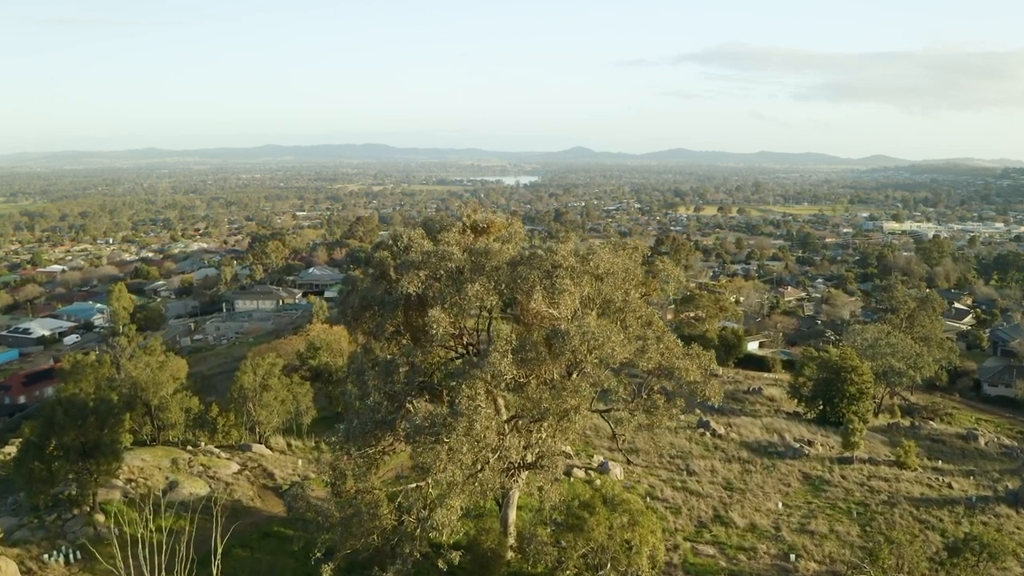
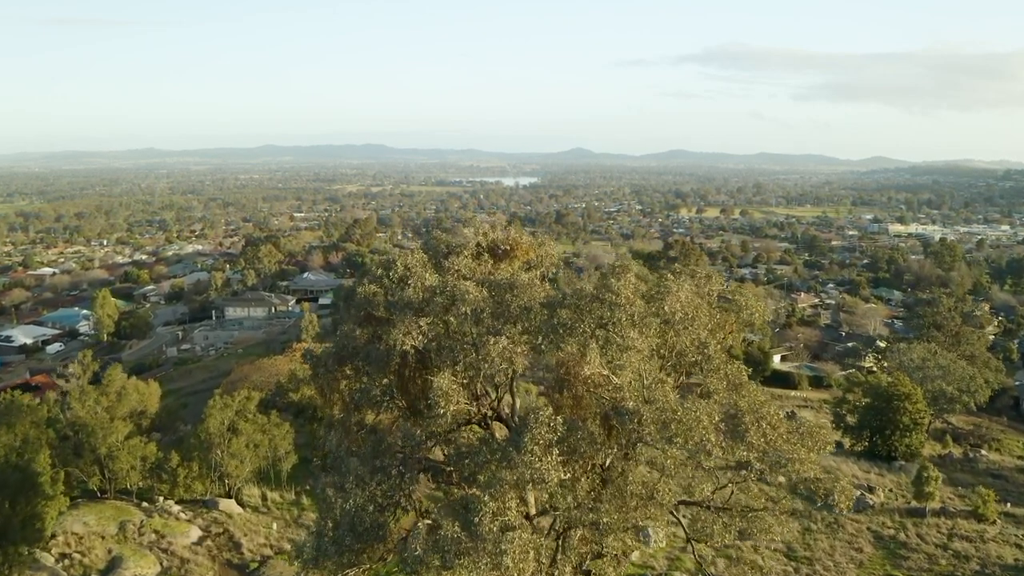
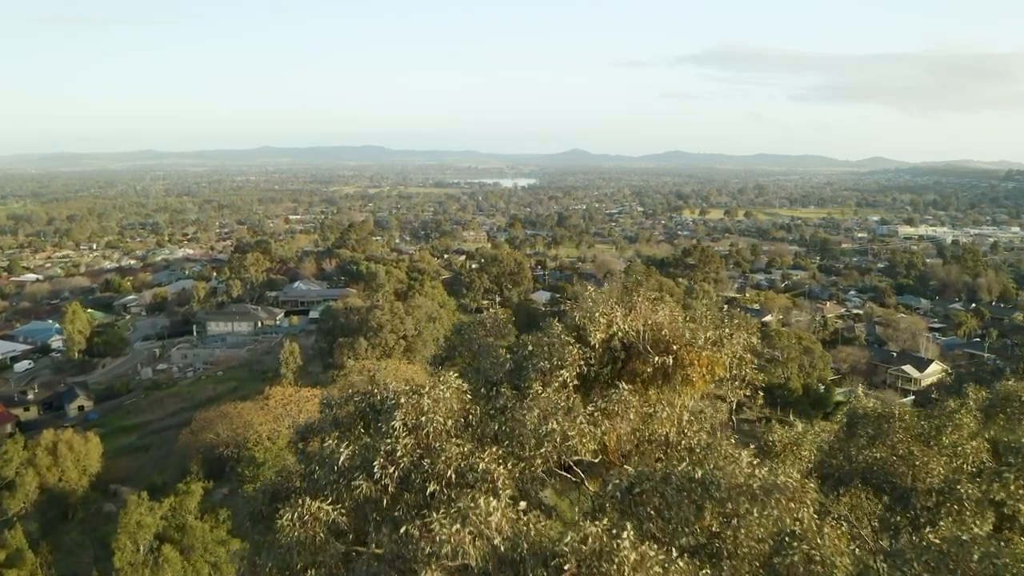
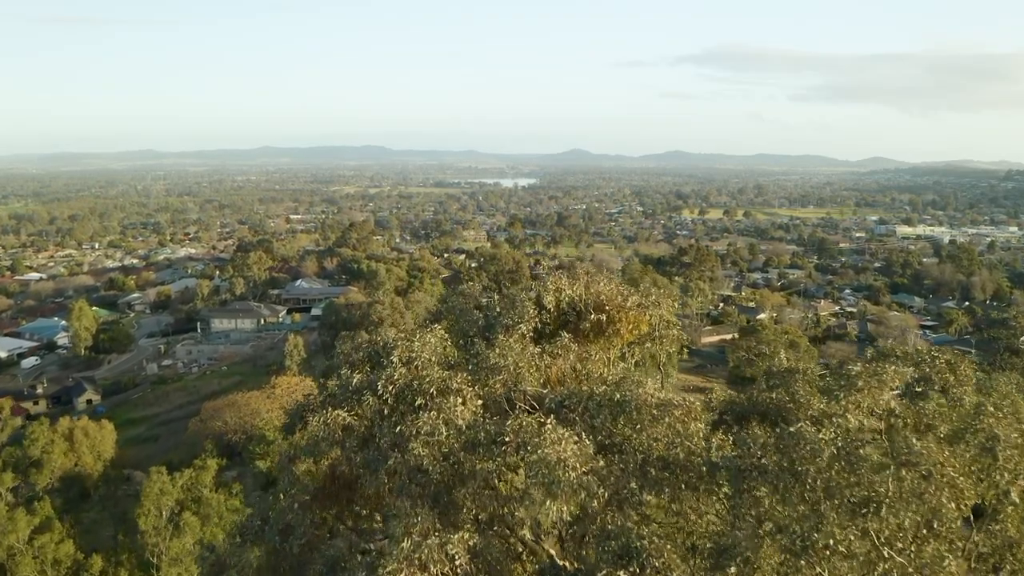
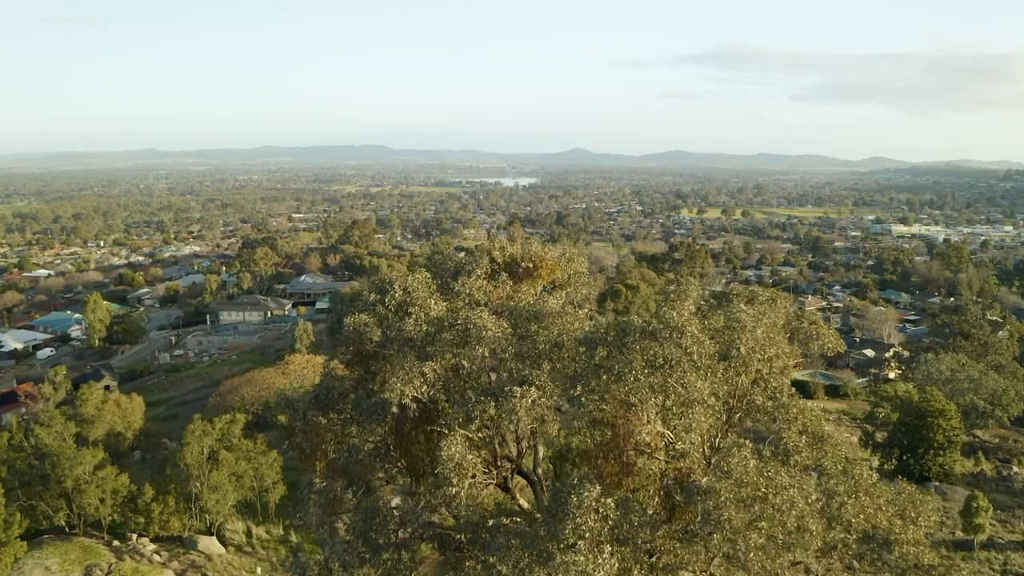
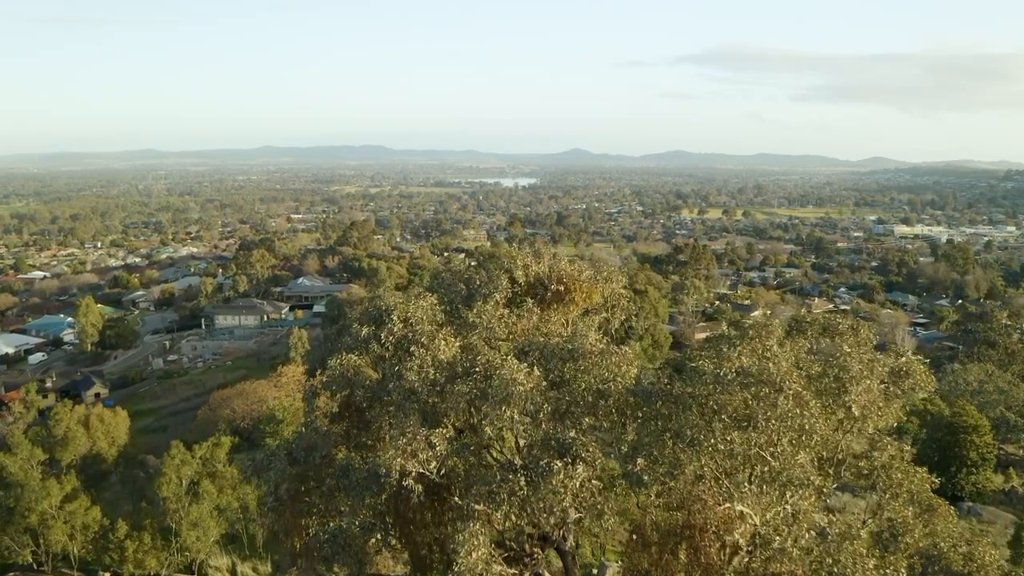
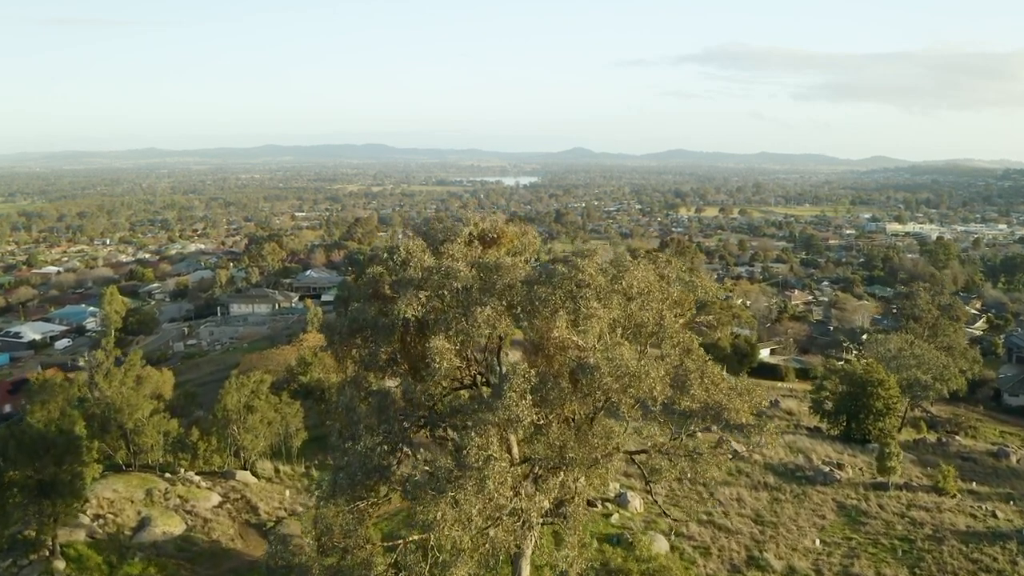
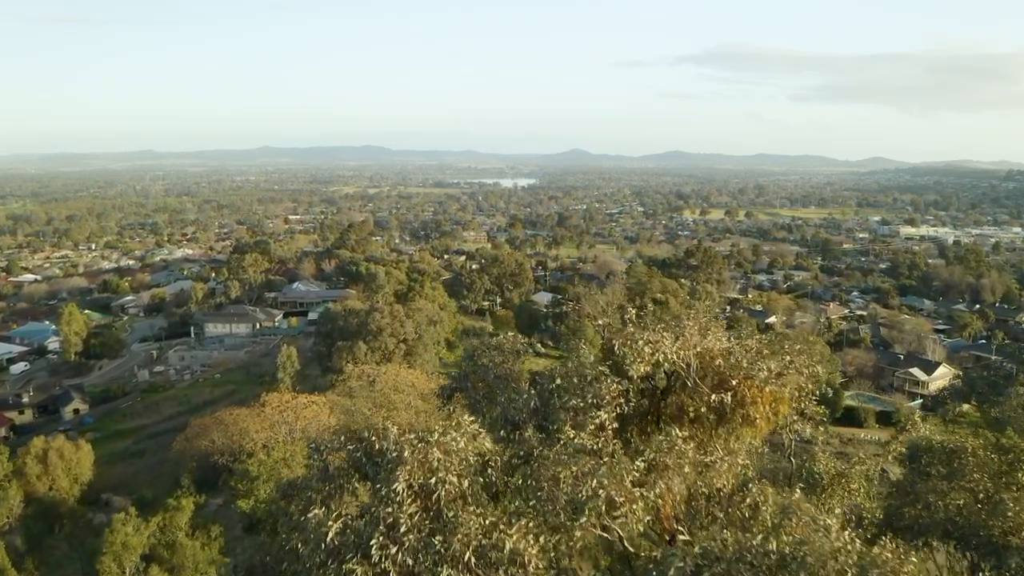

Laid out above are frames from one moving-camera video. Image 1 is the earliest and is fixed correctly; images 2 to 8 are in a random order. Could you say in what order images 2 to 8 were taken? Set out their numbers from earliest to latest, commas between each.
7, 2, 5, 6, 4, 3, 8
